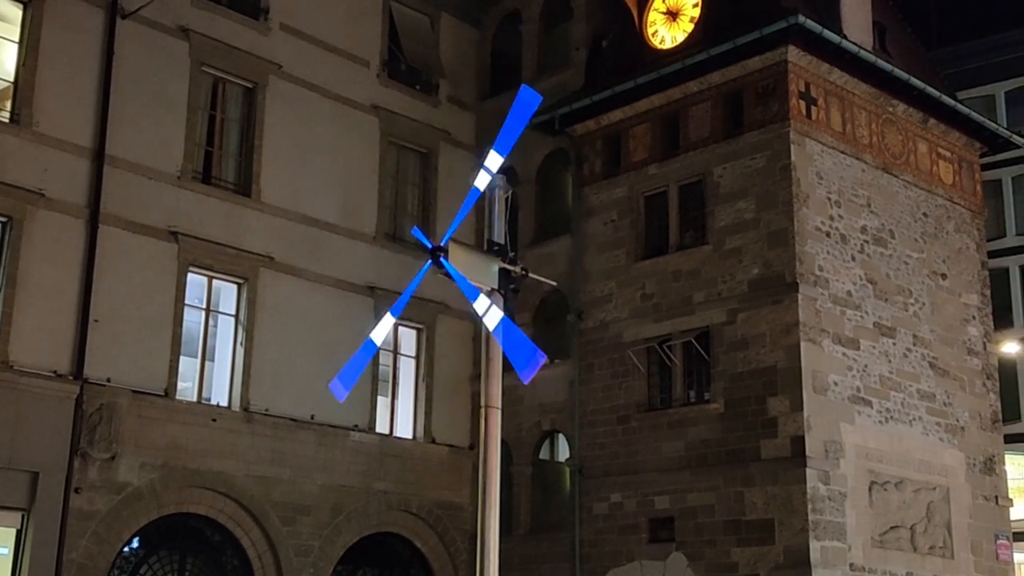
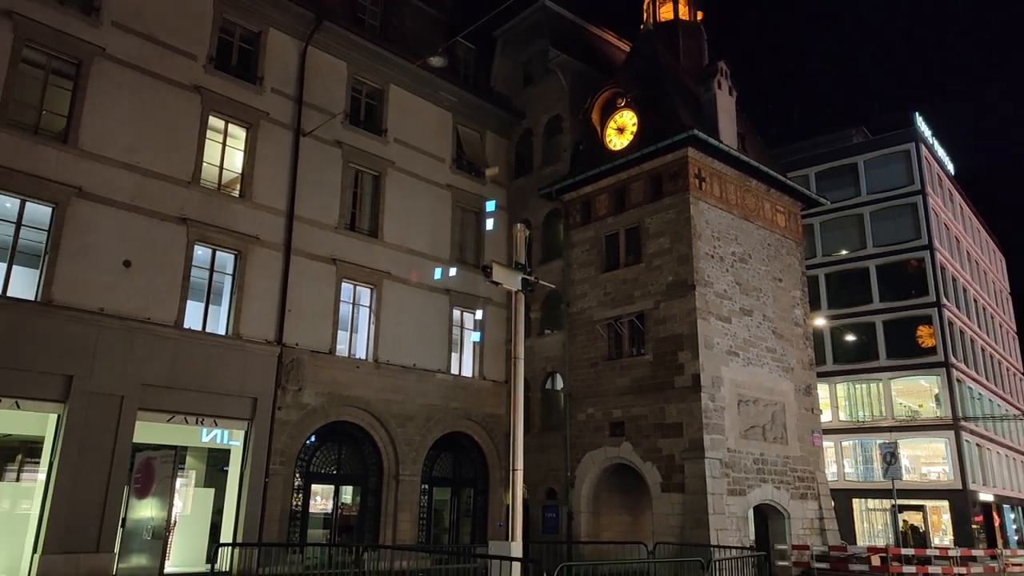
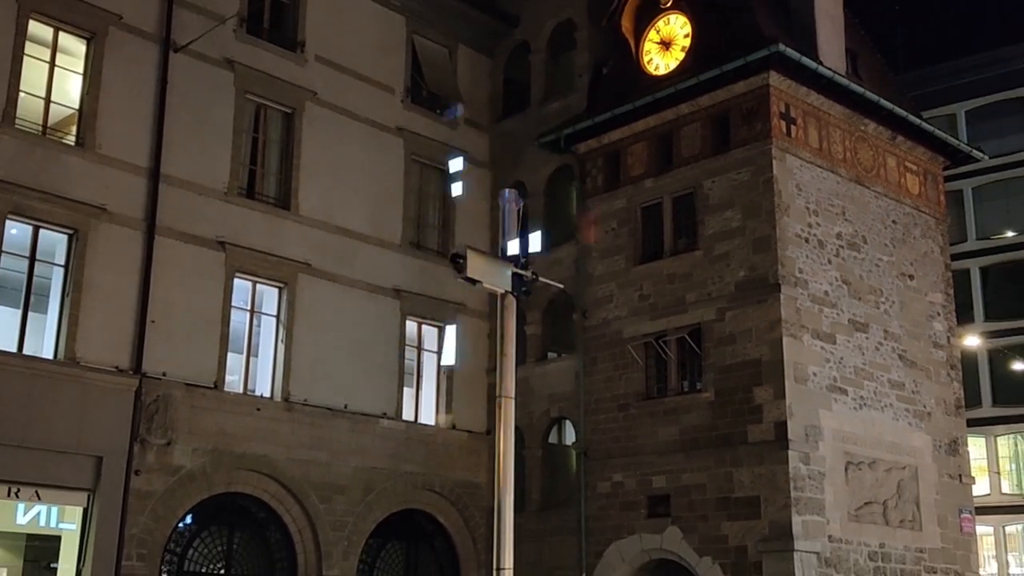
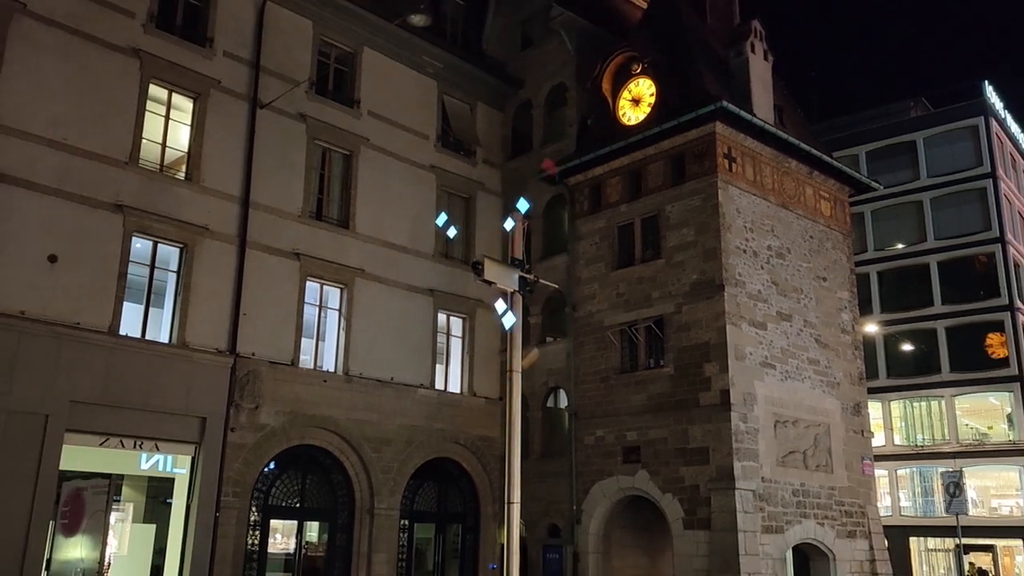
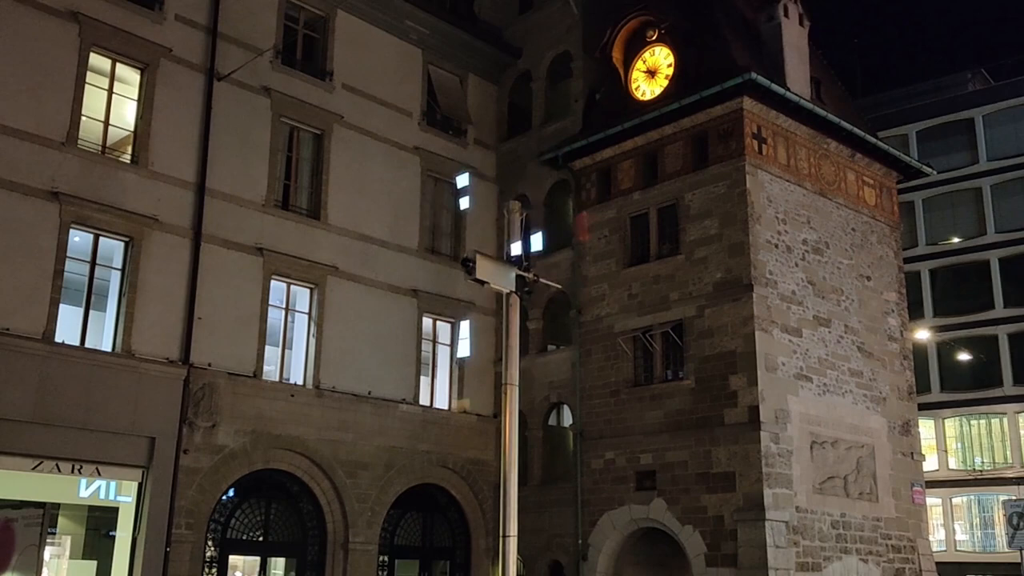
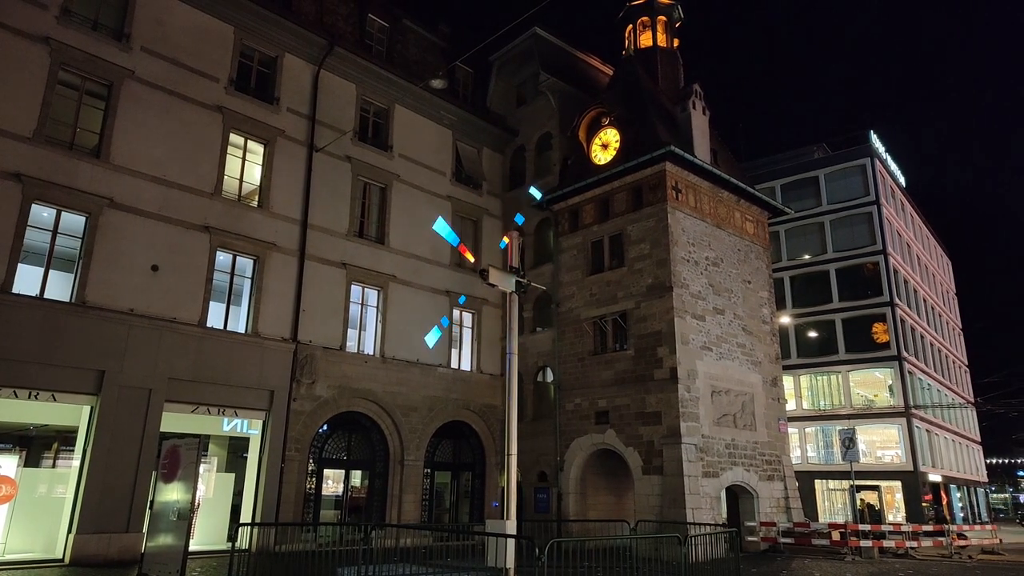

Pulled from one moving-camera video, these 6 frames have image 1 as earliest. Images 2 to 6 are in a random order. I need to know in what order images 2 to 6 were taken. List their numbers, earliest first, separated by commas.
3, 5, 4, 2, 6
